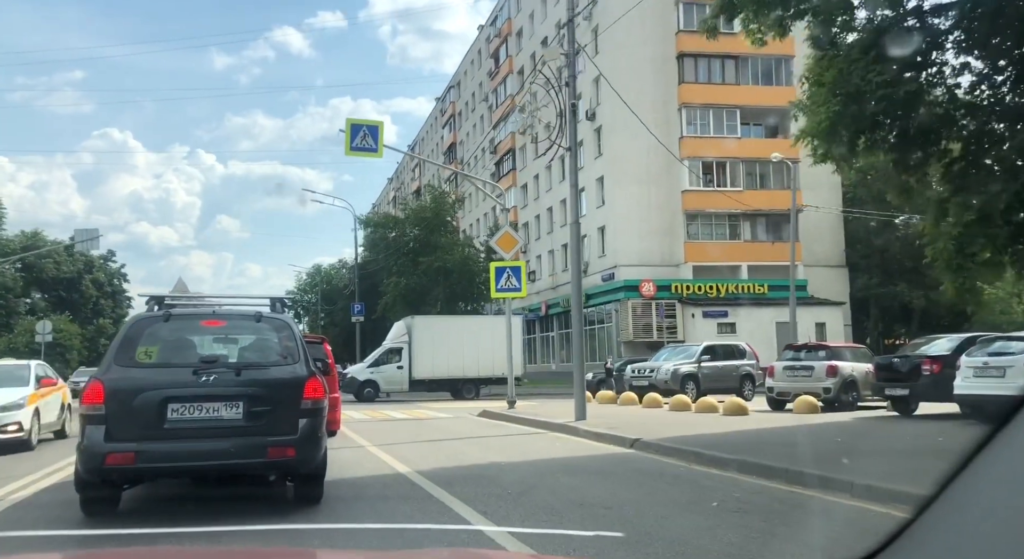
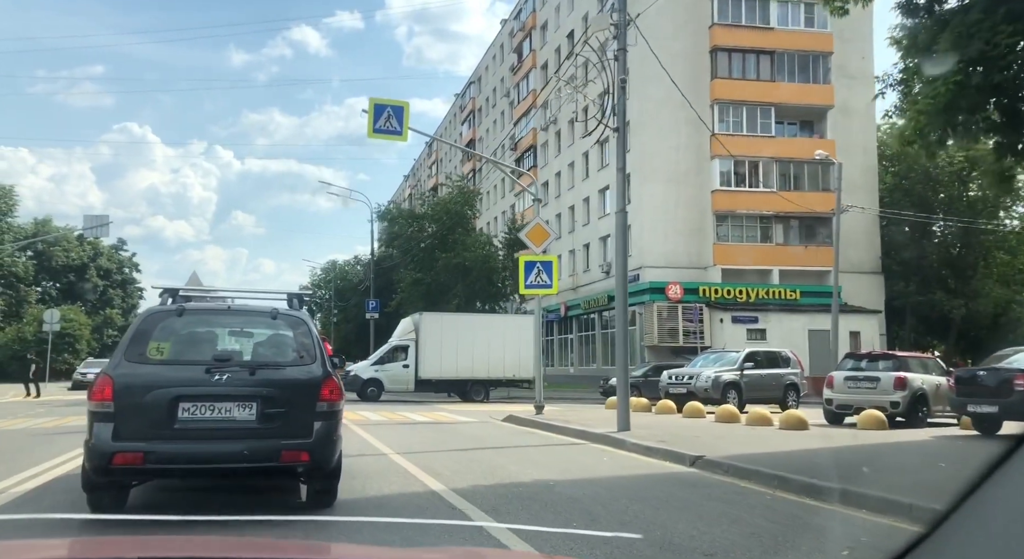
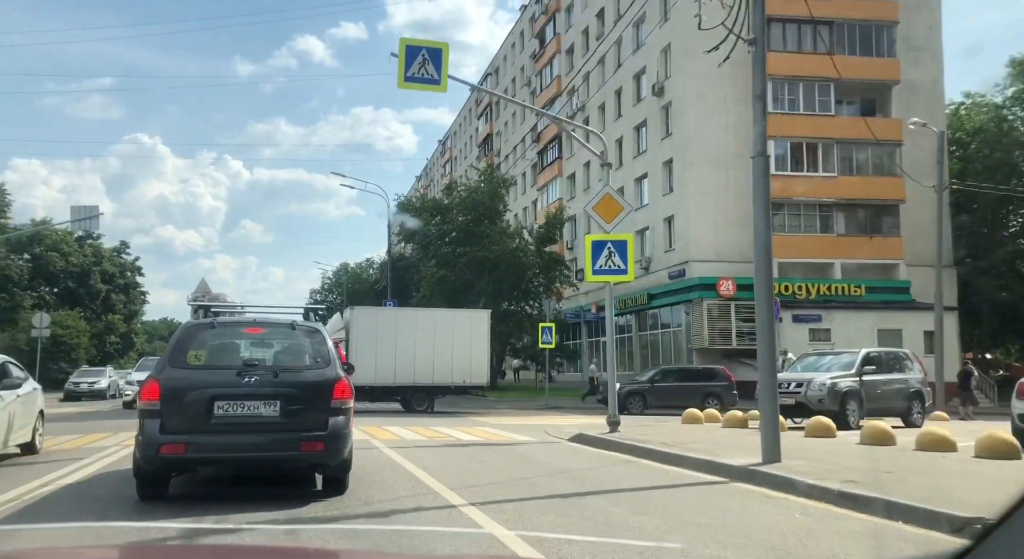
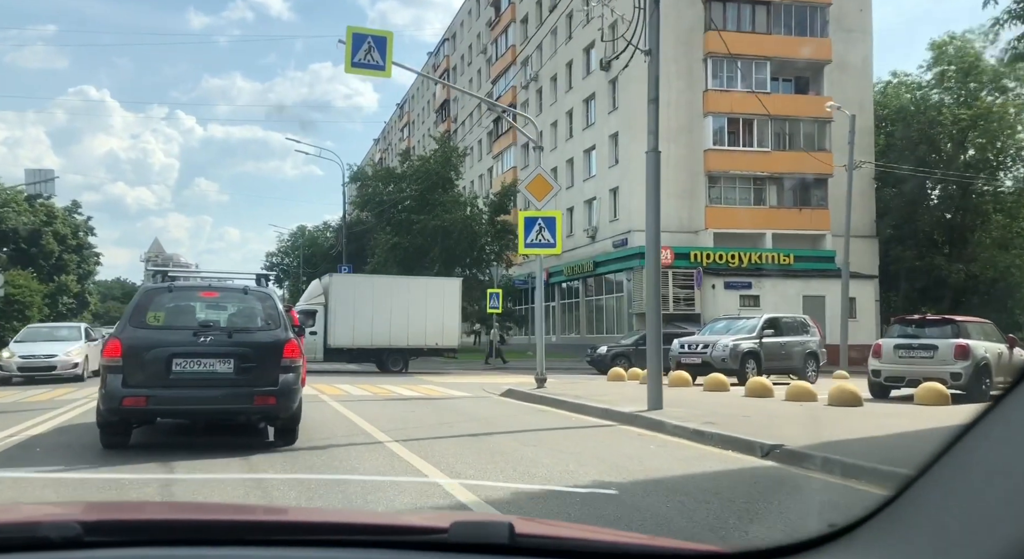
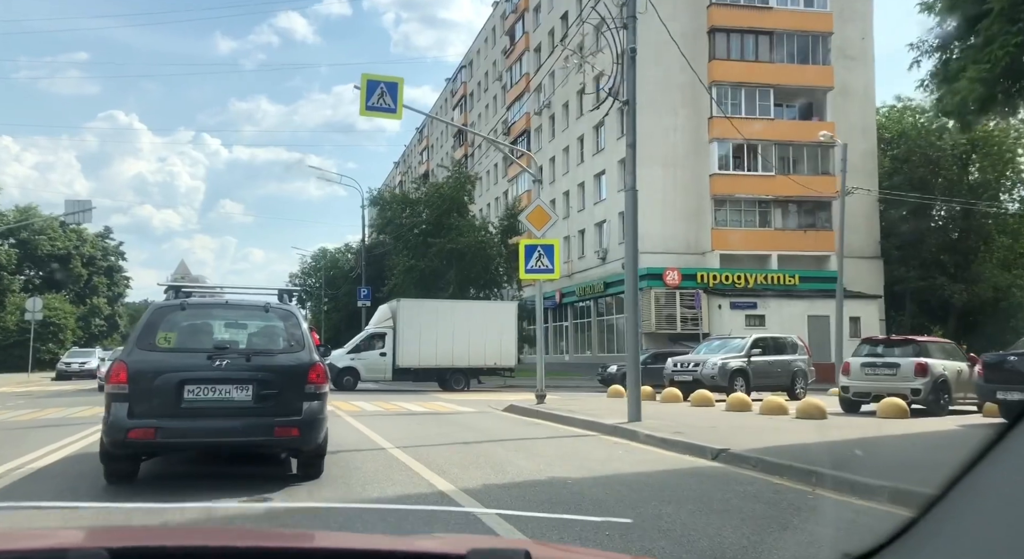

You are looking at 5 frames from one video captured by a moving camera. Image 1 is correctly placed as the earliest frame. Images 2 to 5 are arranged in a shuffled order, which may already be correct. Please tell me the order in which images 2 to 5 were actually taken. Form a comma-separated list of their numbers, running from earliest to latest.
2, 5, 4, 3
